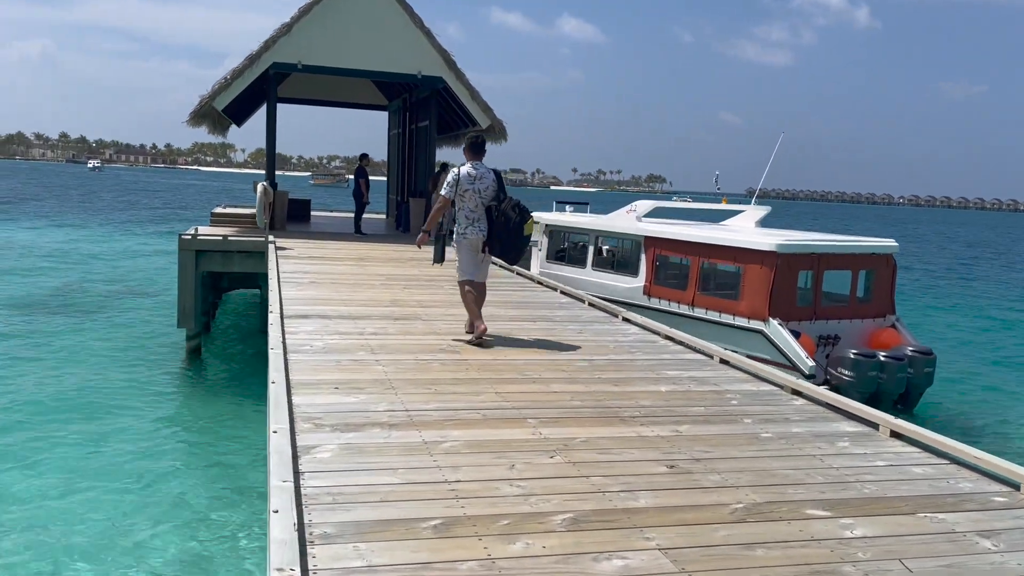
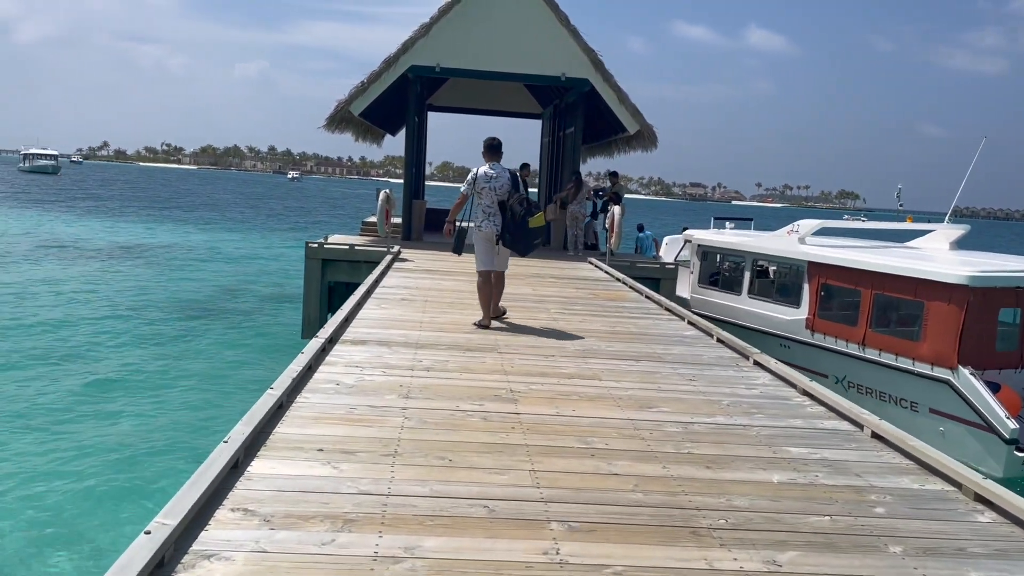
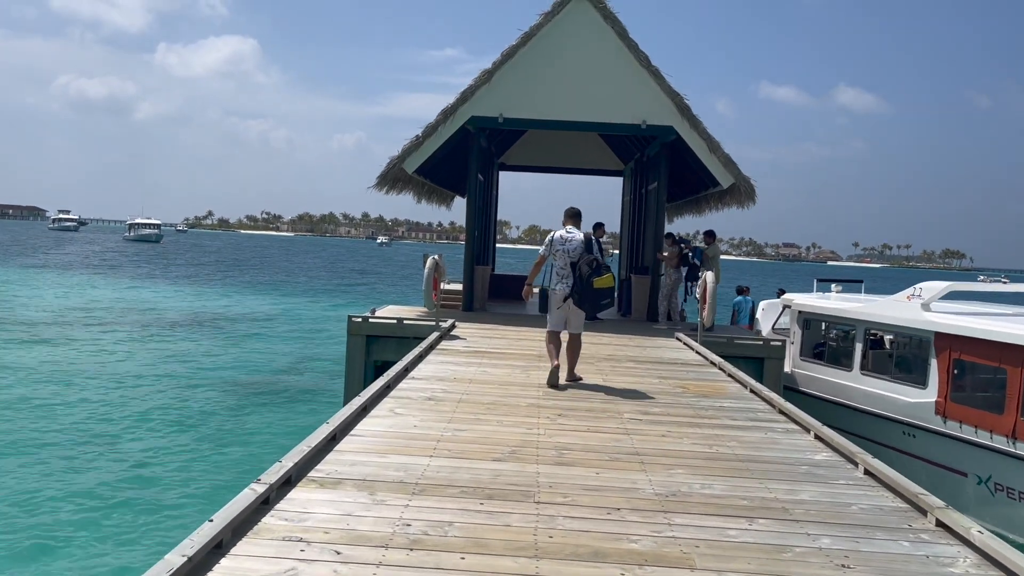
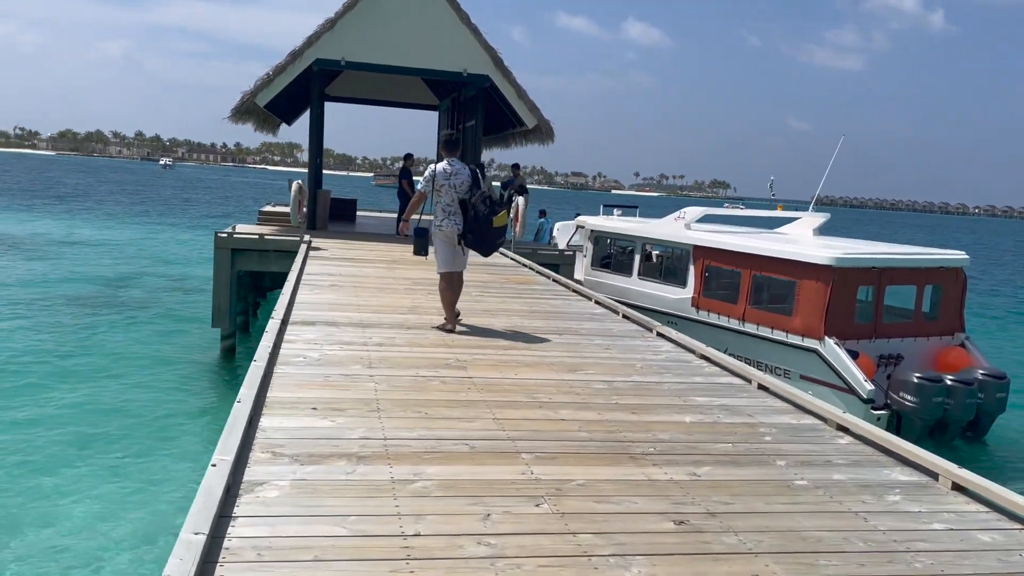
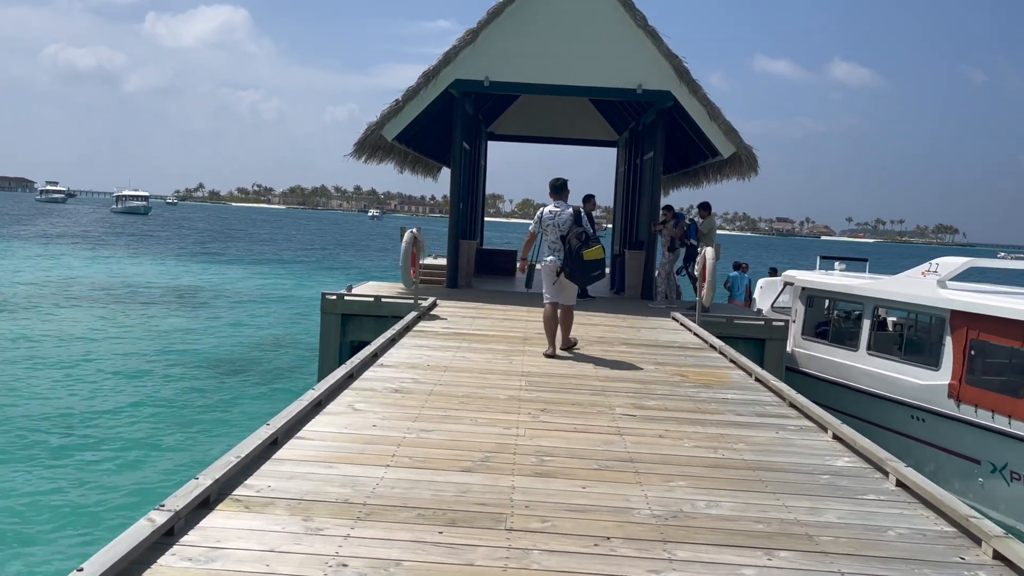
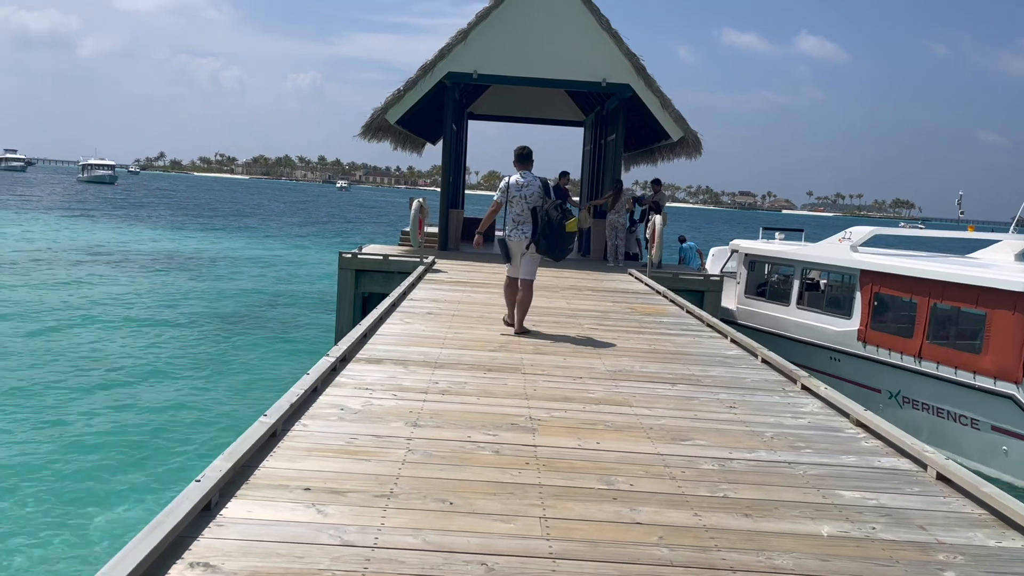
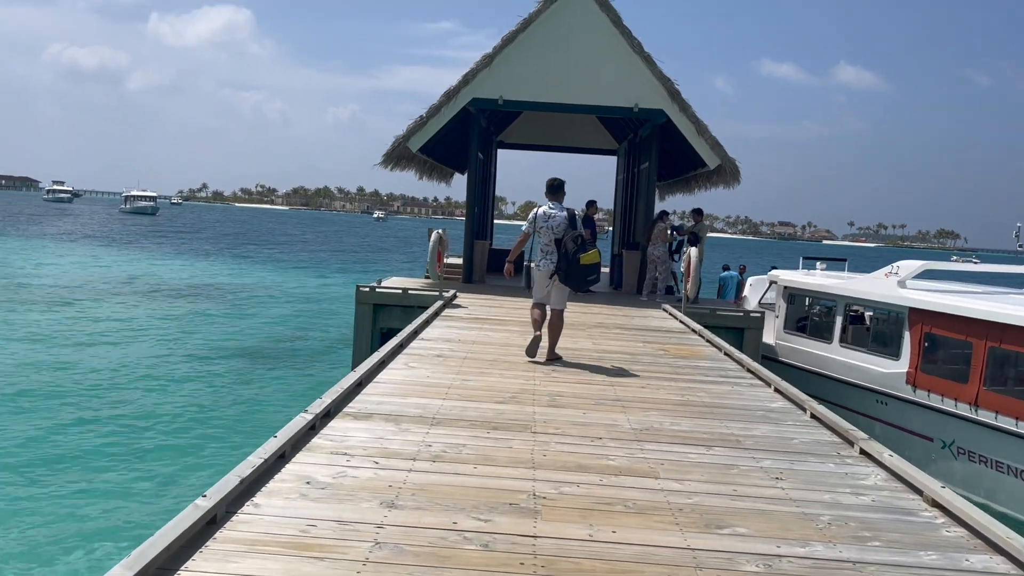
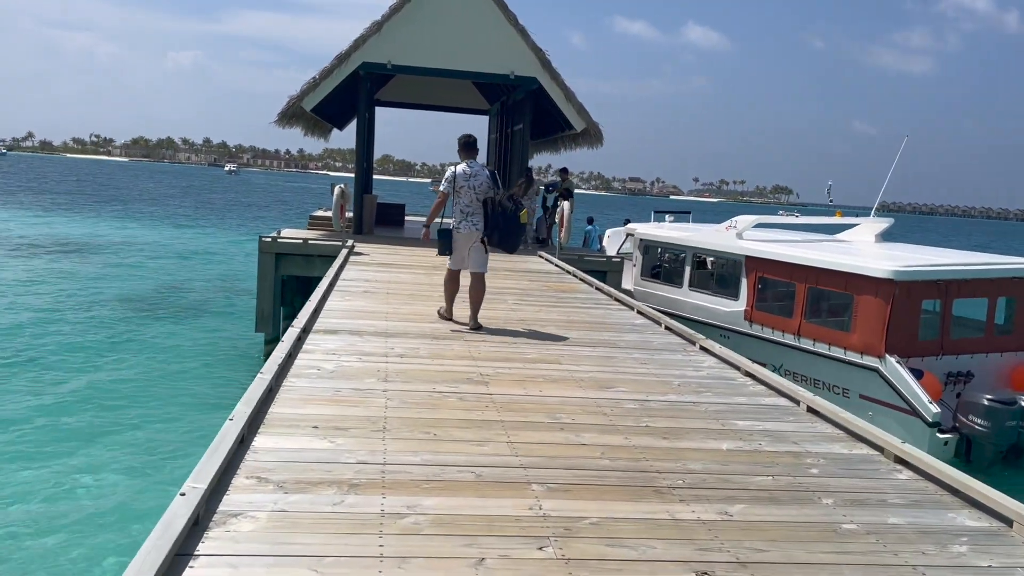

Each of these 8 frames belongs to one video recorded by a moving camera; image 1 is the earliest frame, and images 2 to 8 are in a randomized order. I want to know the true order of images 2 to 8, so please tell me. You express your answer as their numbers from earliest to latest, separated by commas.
4, 8, 2, 6, 7, 3, 5
